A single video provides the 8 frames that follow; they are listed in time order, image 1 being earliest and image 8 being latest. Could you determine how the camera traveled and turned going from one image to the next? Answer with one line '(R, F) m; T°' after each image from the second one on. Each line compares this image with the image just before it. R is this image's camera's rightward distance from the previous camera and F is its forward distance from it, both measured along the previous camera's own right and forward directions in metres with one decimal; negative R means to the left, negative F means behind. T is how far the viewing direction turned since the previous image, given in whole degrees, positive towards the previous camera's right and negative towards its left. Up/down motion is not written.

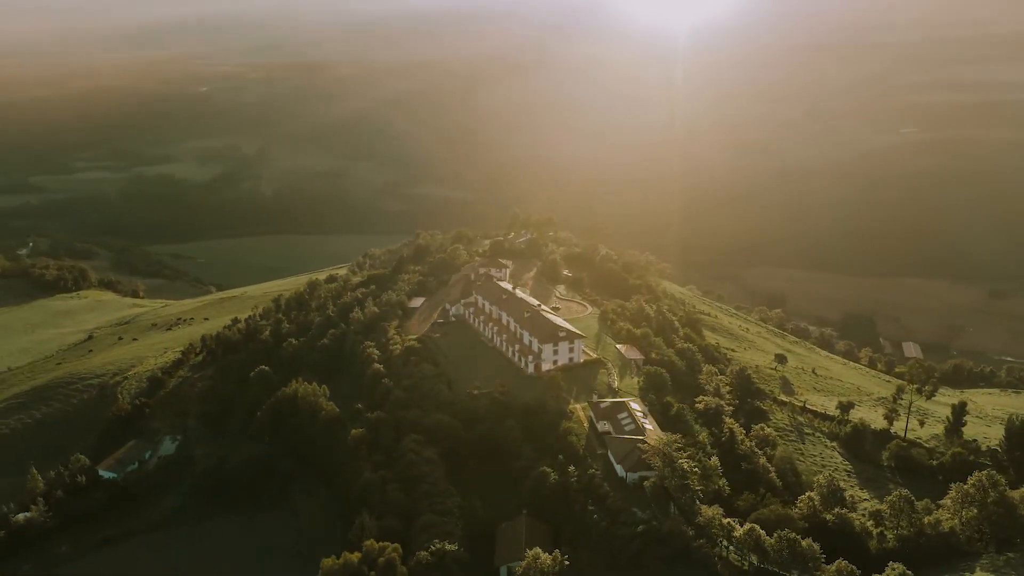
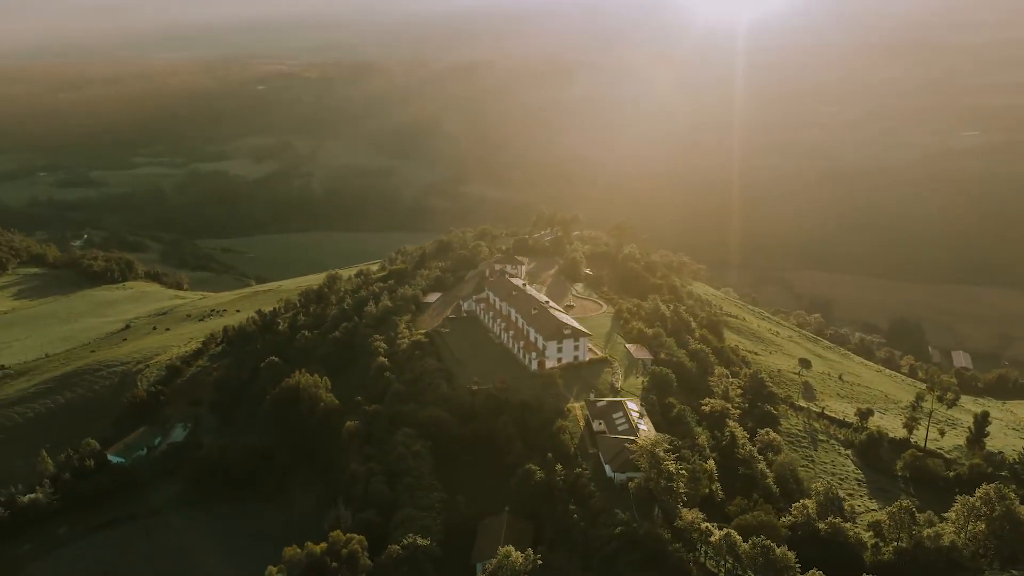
(+2.7, +0.6) m; -4°
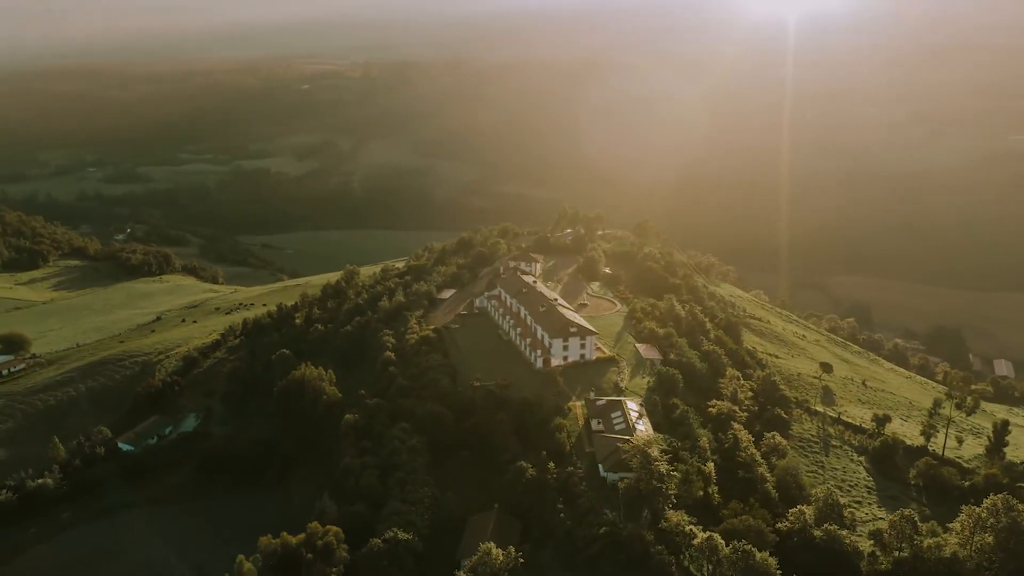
(+2.0, +0.4) m; -3°
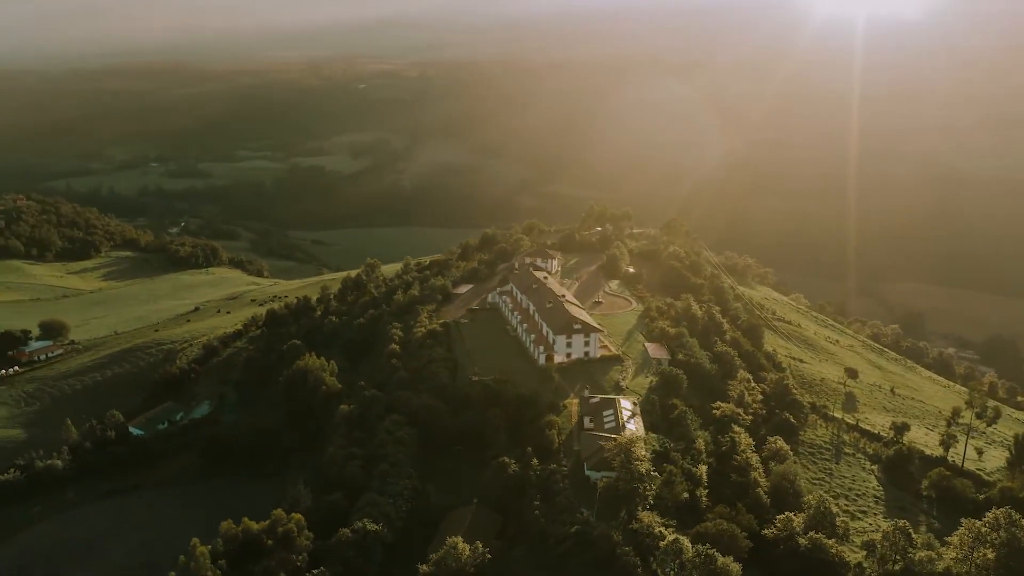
(+2.9, +0.6) m; -4°
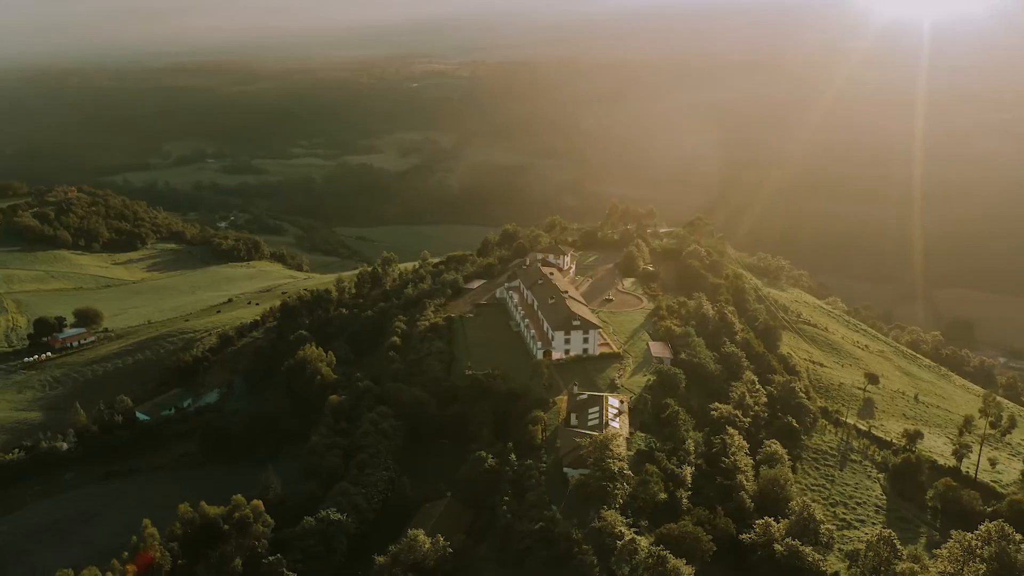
(+3.0, +0.6) m; -4°
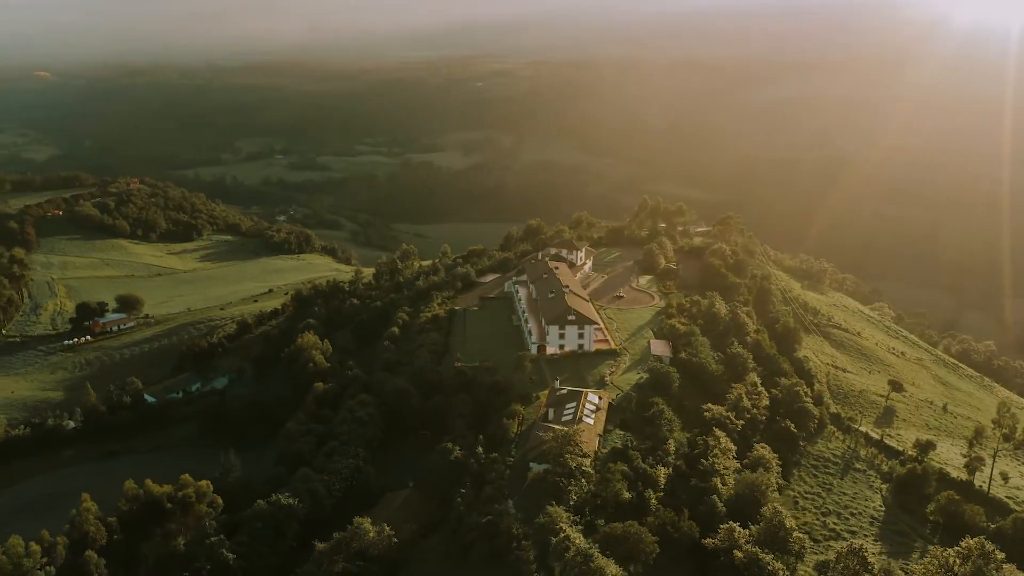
(+3.9, +0.8) m; -5°
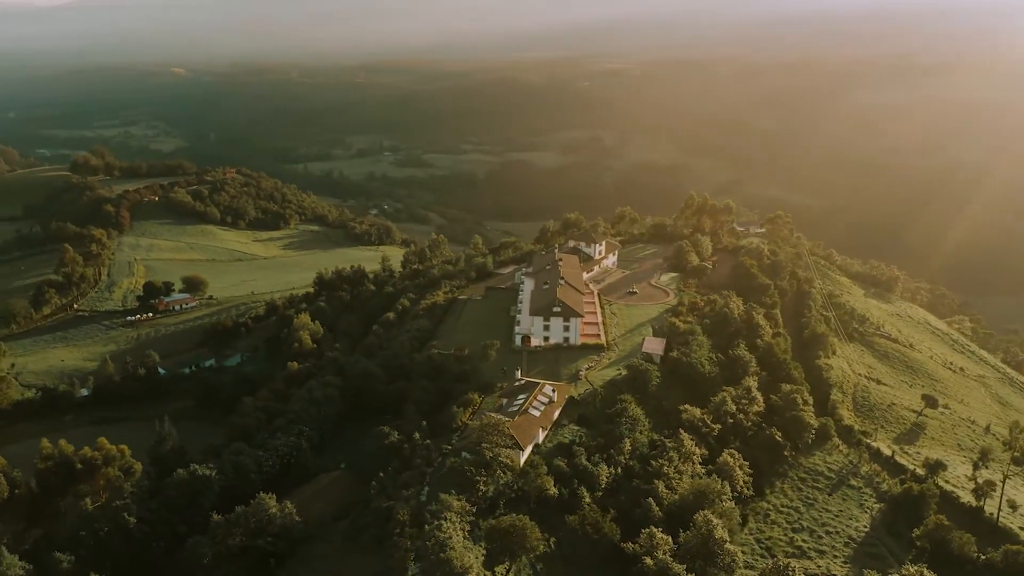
(+6.6, +1.6) m; -8°
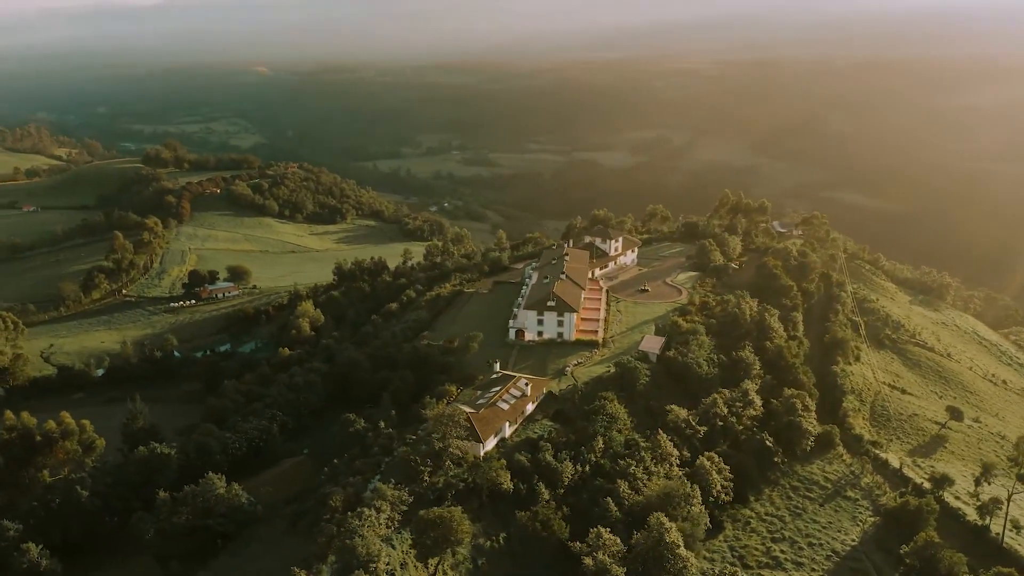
(+4.0, +0.9) m; -5°
